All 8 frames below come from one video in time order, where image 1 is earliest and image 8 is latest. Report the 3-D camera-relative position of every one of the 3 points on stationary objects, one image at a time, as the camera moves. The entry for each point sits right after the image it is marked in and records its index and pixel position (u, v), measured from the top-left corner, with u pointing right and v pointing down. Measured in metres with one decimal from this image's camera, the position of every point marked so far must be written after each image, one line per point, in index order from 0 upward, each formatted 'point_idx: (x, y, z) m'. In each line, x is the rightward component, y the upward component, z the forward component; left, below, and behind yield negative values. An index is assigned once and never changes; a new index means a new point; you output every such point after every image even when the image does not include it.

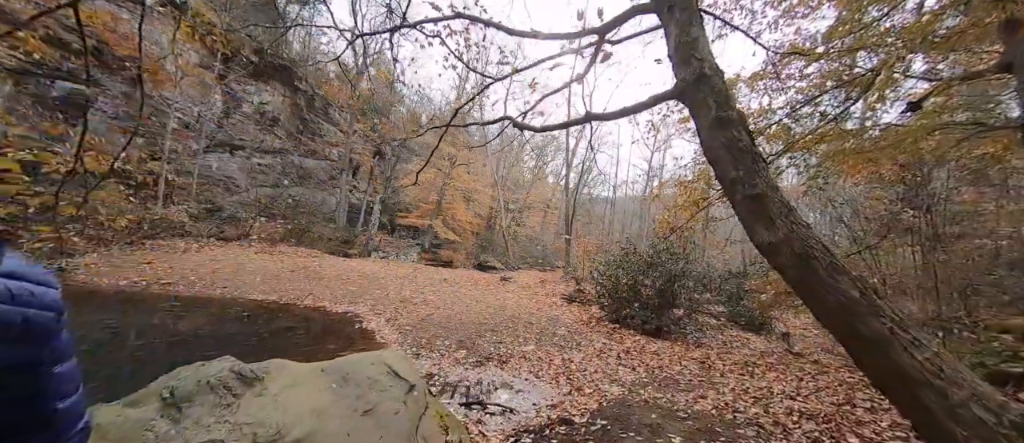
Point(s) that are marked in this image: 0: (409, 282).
0: (-2.8, -1.6, +9.9) m
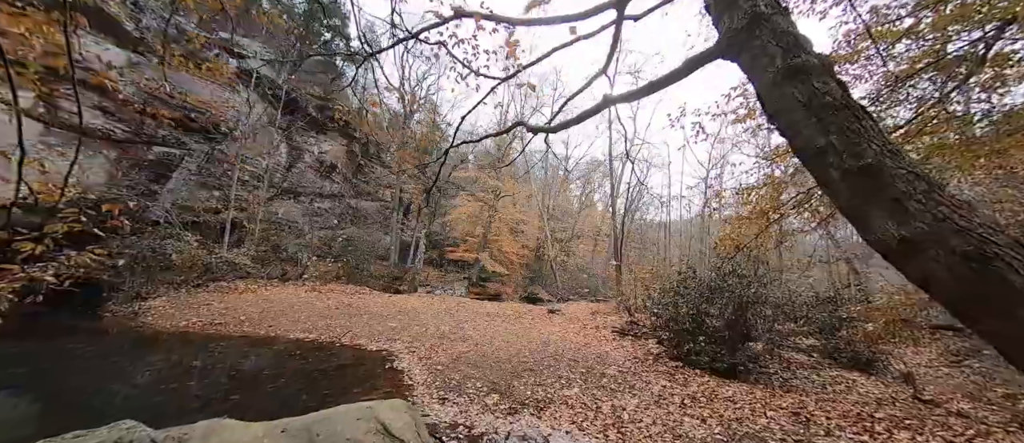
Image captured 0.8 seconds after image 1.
0: (-1.6, -2.5, +9.5) m
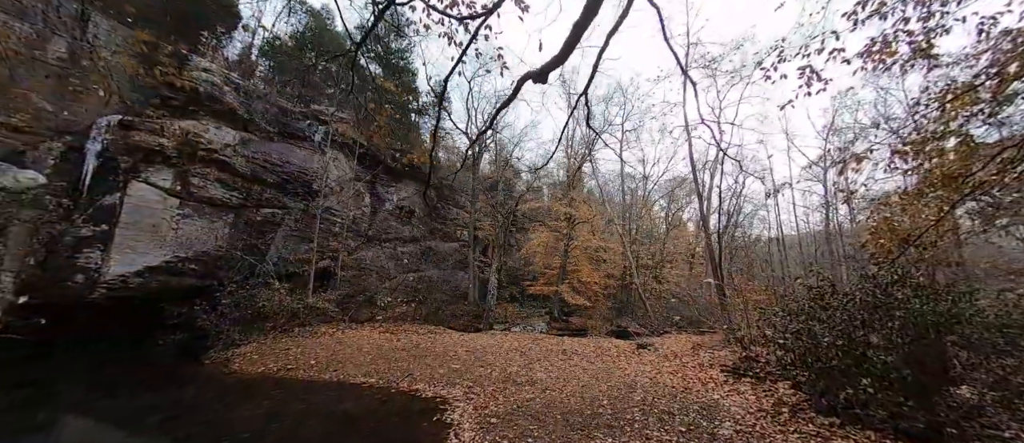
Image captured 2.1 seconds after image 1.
0: (+0.2, -3.2, +8.5) m
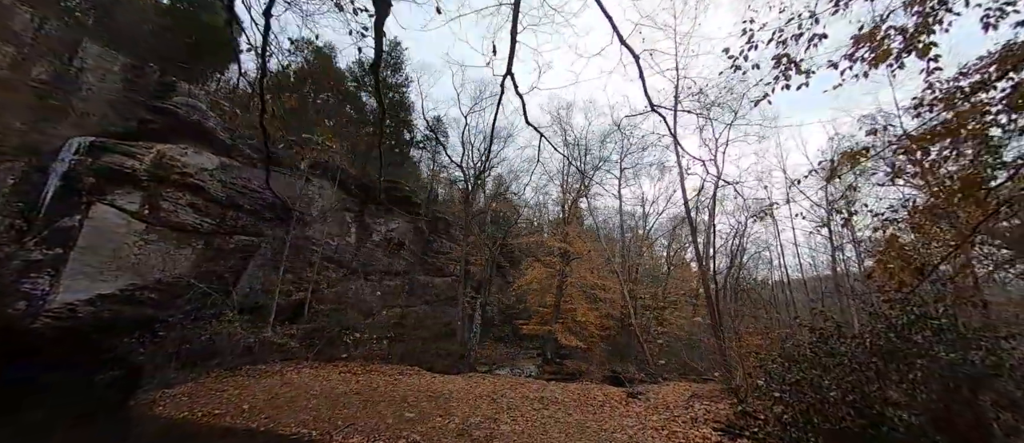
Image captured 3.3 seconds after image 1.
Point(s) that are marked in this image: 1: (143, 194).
0: (-0.4, -3.8, +7.5) m
1: (-11.5, +0.9, +11.4) m
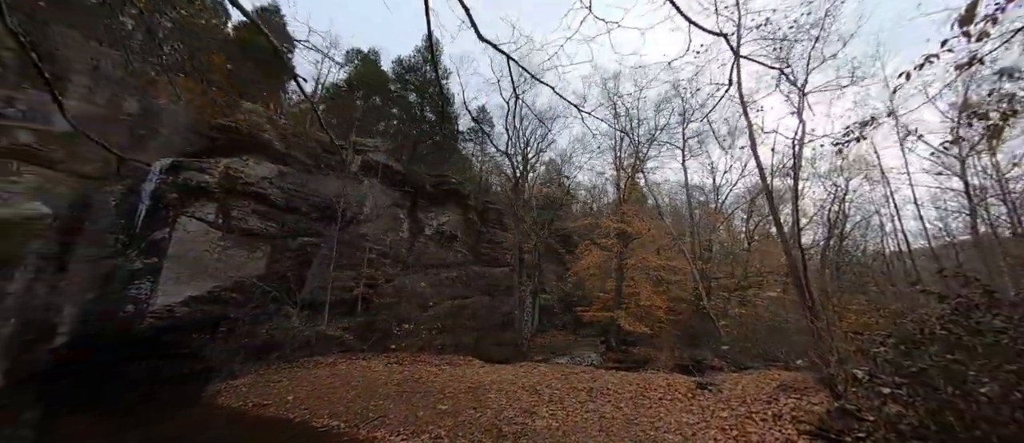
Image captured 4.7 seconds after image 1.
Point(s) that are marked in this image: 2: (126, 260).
0: (+0.4, -3.3, +6.9) m
1: (-10.2, +0.6, +12.6) m
2: (-11.1, -1.1, +10.4) m
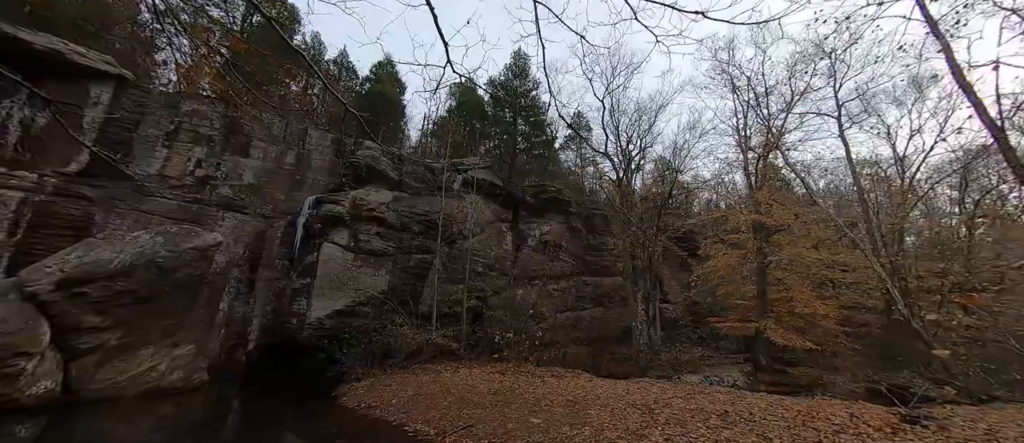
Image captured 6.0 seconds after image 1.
0: (+2.1, -3.0, +5.6) m
1: (-6.5, -0.4, +14.5) m
2: (-7.9, -2.0, +12.6) m
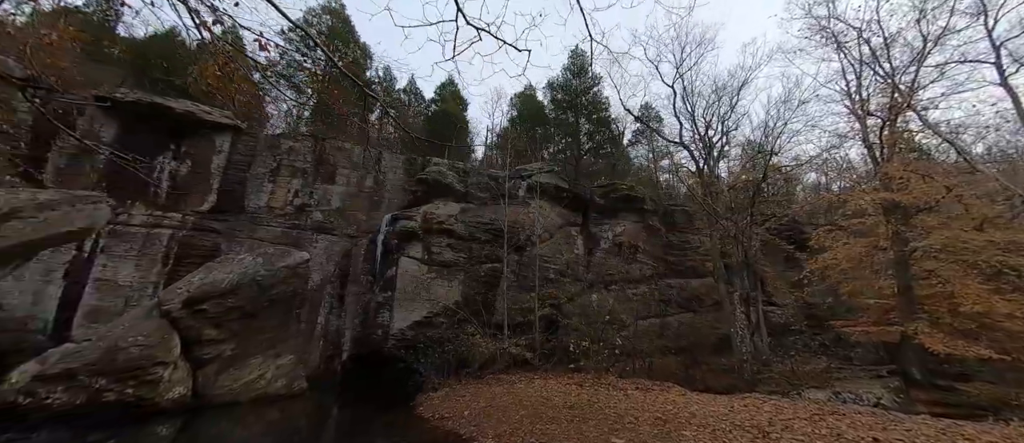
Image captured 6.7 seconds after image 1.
0: (+3.1, -2.7, +4.5) m
1: (-3.7, -0.9, +15.1) m
2: (-5.3, -2.7, +13.4) m
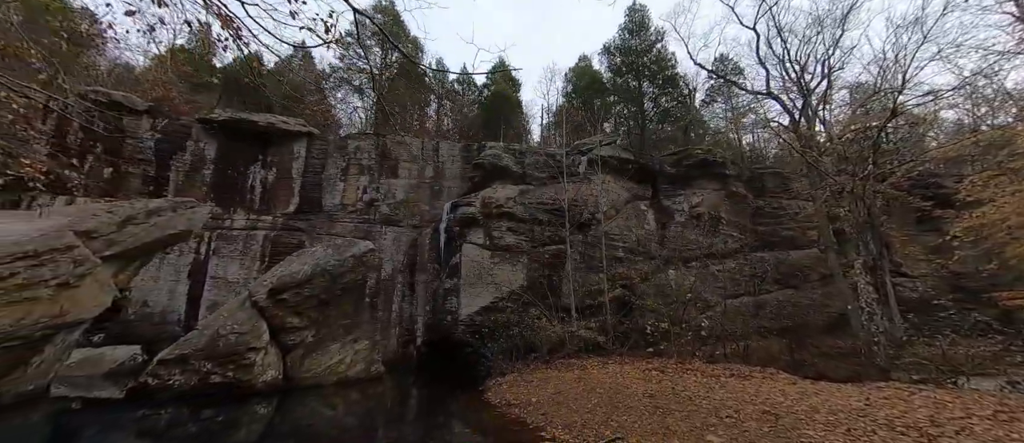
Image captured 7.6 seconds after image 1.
0: (+3.8, -2.1, +3.3) m
1: (-1.2, -0.3, +14.9) m
2: (-2.9, -2.2, +13.6) m
